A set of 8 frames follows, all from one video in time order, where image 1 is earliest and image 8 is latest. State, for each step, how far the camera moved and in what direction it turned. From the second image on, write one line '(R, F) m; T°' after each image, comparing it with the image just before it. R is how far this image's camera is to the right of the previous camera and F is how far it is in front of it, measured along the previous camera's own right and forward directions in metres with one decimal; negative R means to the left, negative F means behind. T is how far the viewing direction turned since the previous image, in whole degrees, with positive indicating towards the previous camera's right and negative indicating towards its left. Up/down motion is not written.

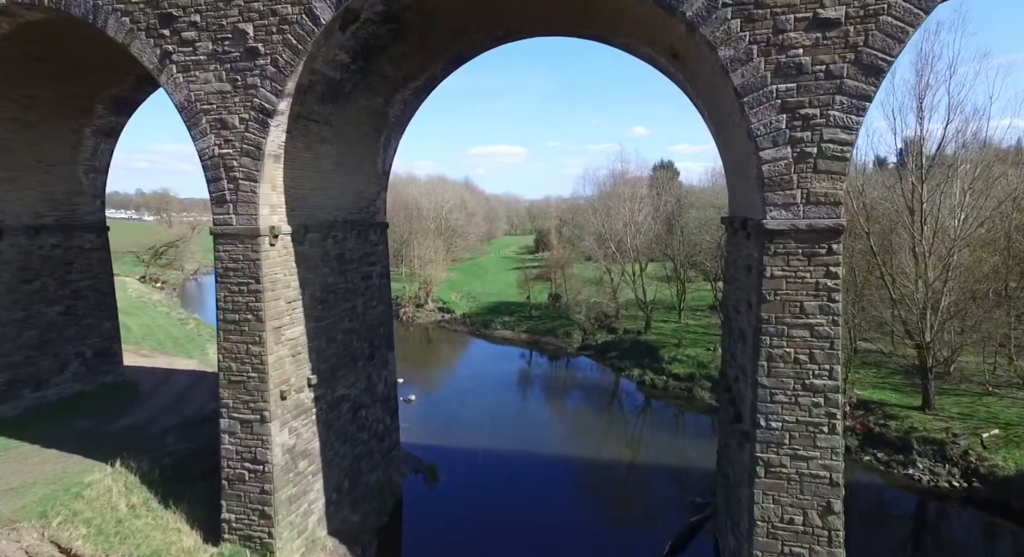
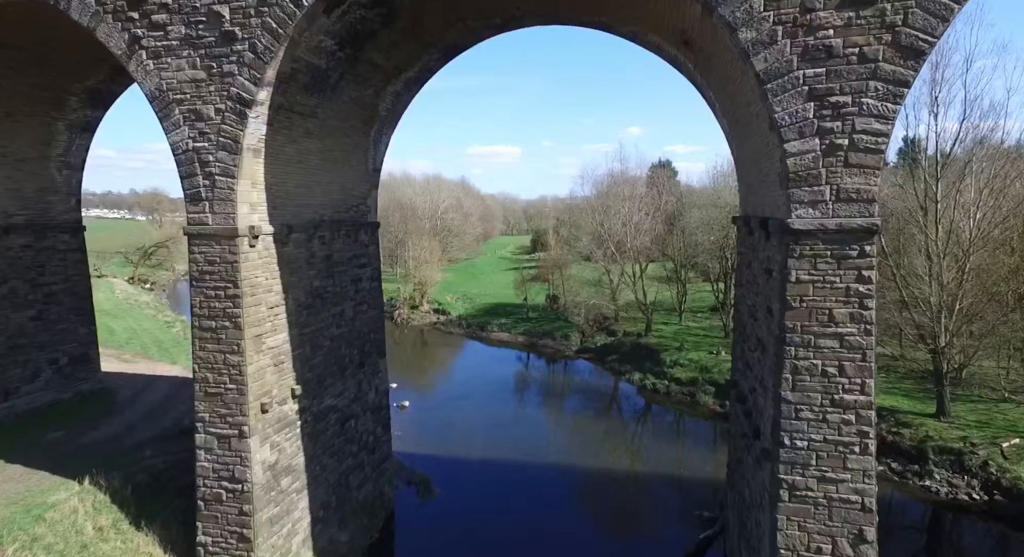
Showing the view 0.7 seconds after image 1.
(0.0, +0.5) m; 0°
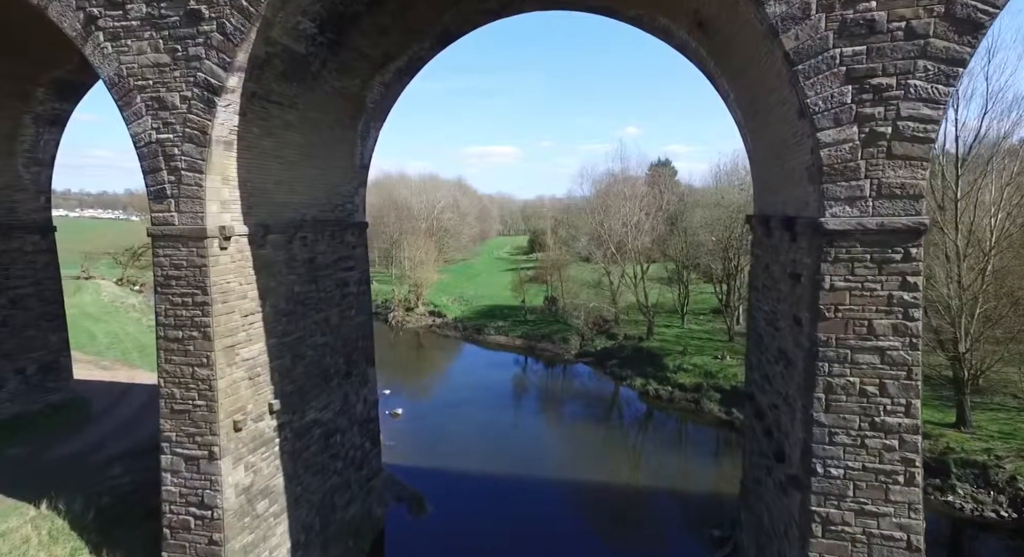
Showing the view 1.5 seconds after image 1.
(0.0, +0.5) m; 0°
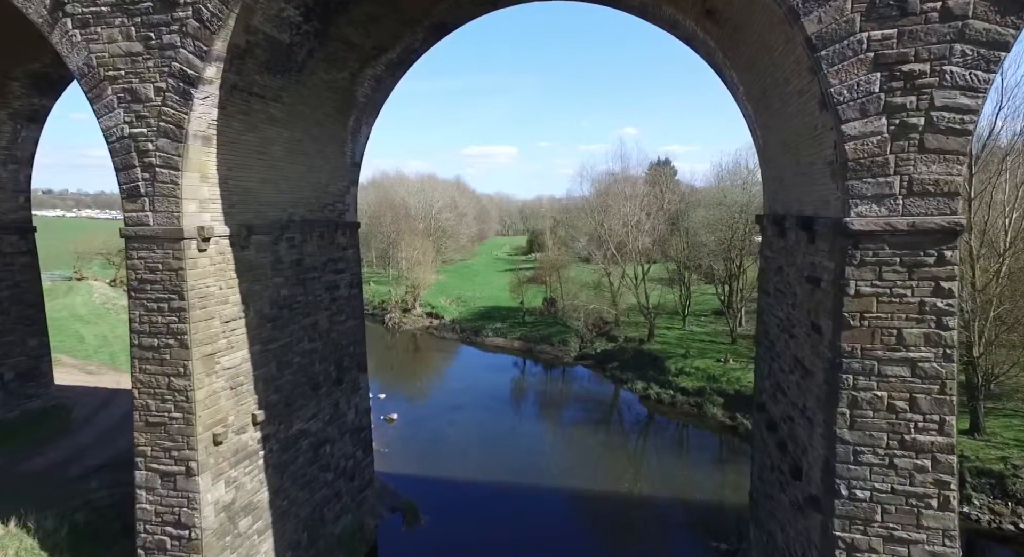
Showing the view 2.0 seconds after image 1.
(0.0, +0.3) m; 0°
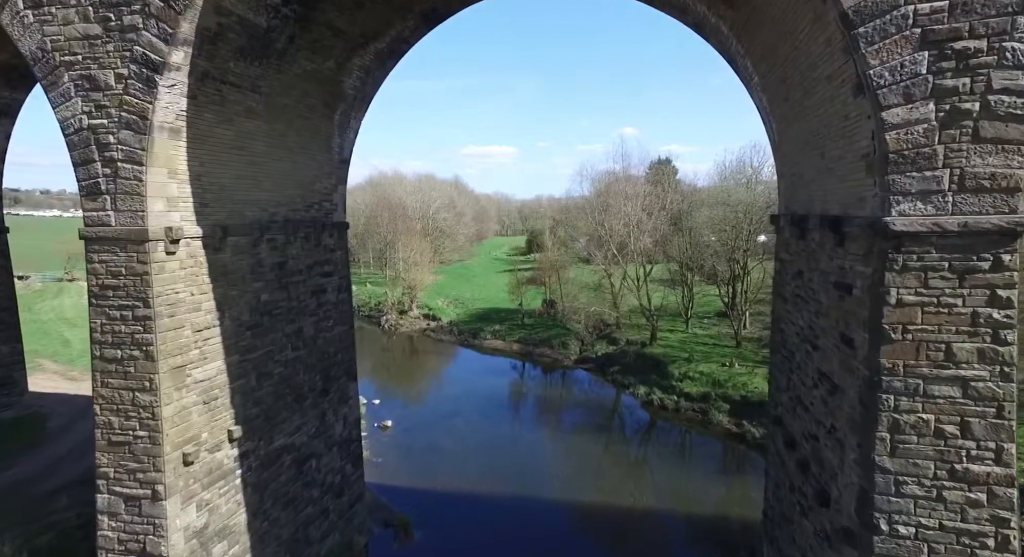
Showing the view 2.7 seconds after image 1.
(0.0, +0.4) m; 0°
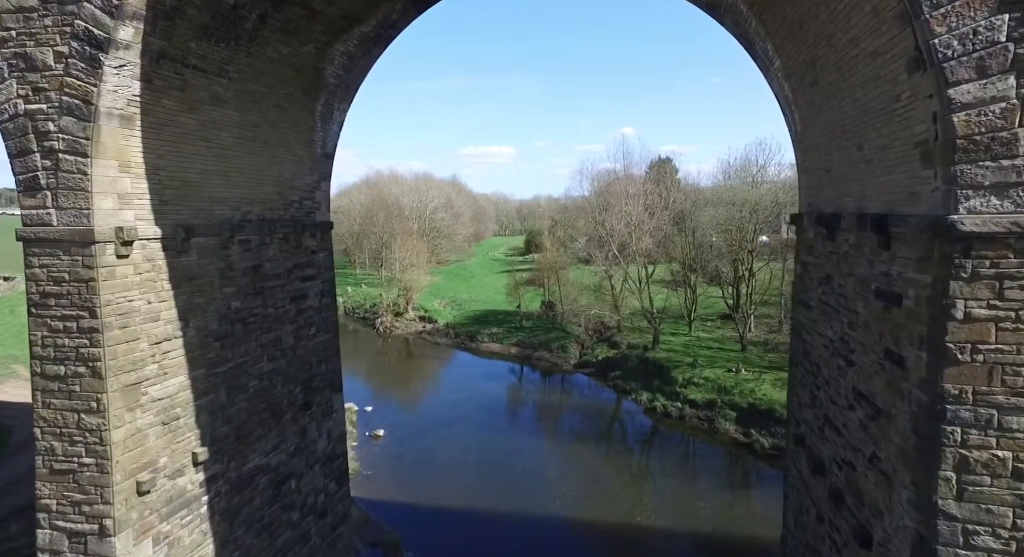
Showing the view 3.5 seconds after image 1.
(0.0, +0.5) m; 0°
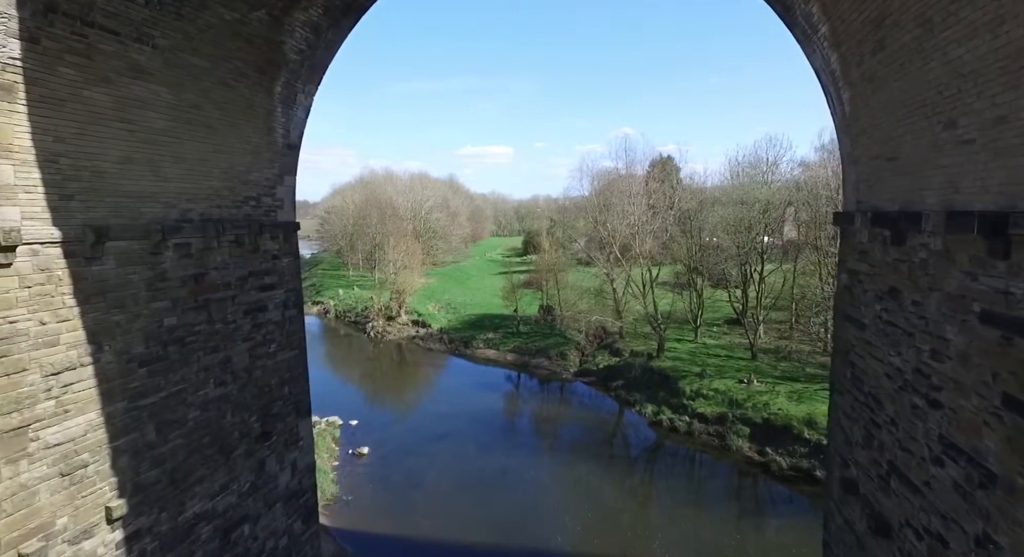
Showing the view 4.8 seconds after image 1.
(+0.1, +0.9) m; 0°
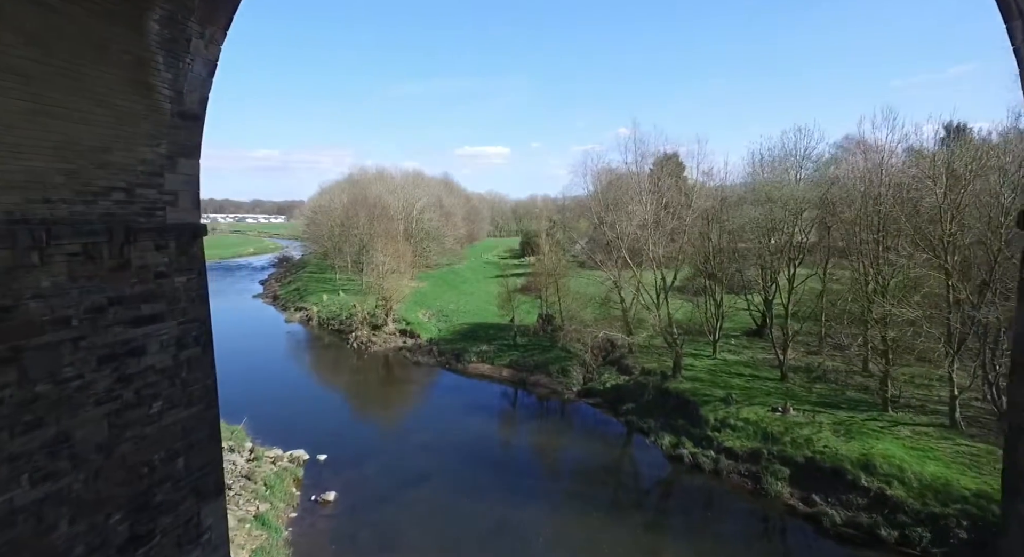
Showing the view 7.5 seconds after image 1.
(0.0, +1.9) m; 0°
